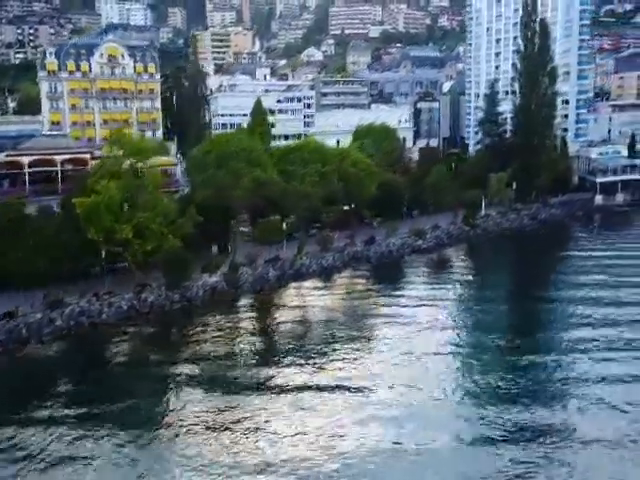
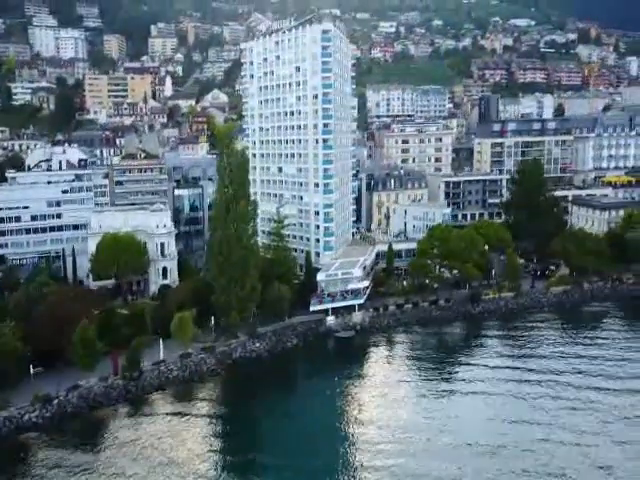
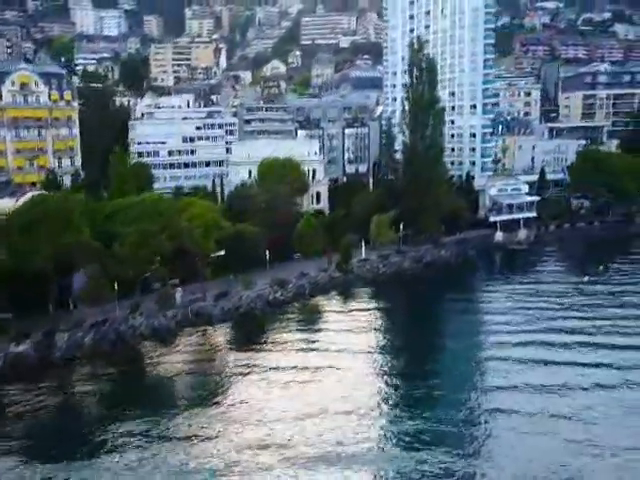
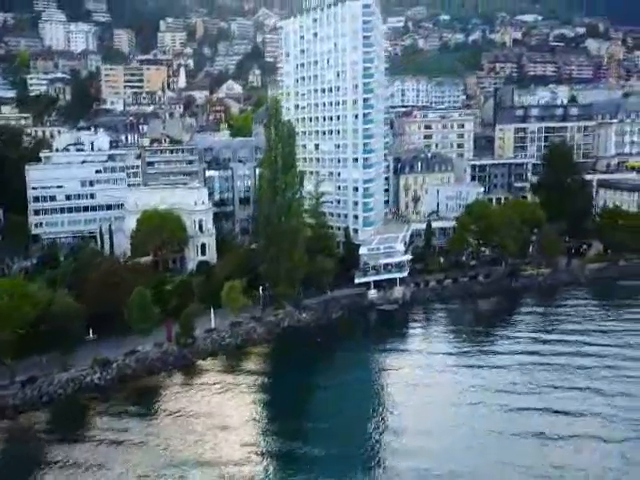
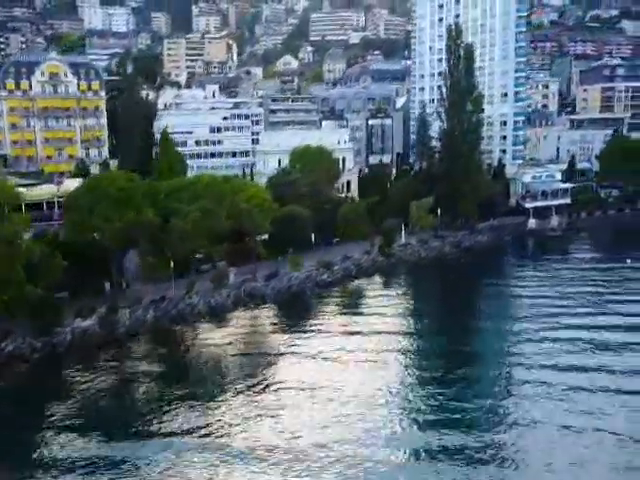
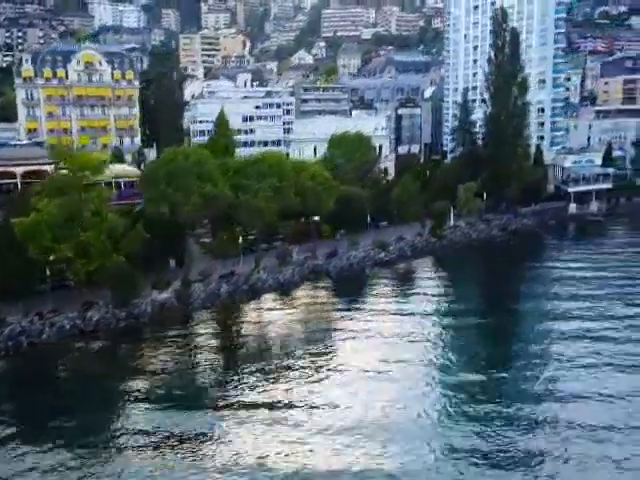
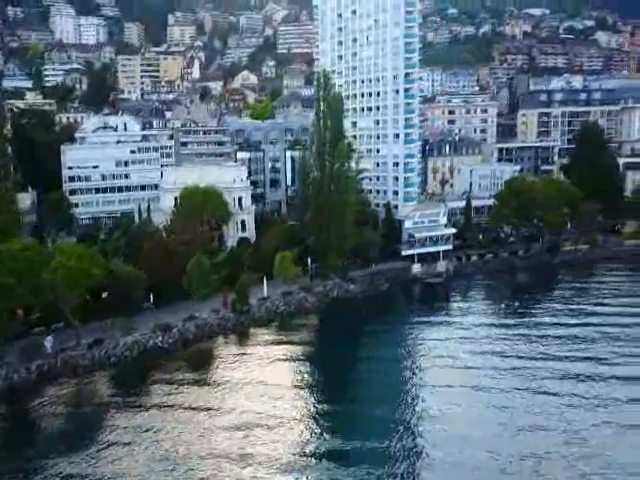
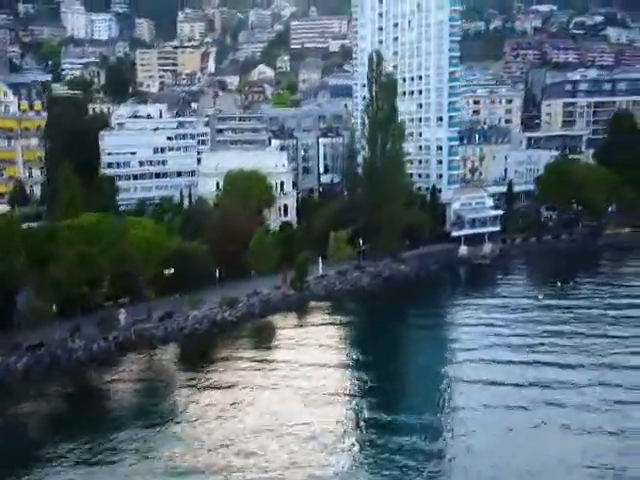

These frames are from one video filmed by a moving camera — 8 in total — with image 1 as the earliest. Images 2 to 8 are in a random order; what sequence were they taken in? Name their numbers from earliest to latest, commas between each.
6, 5, 3, 8, 7, 4, 2
